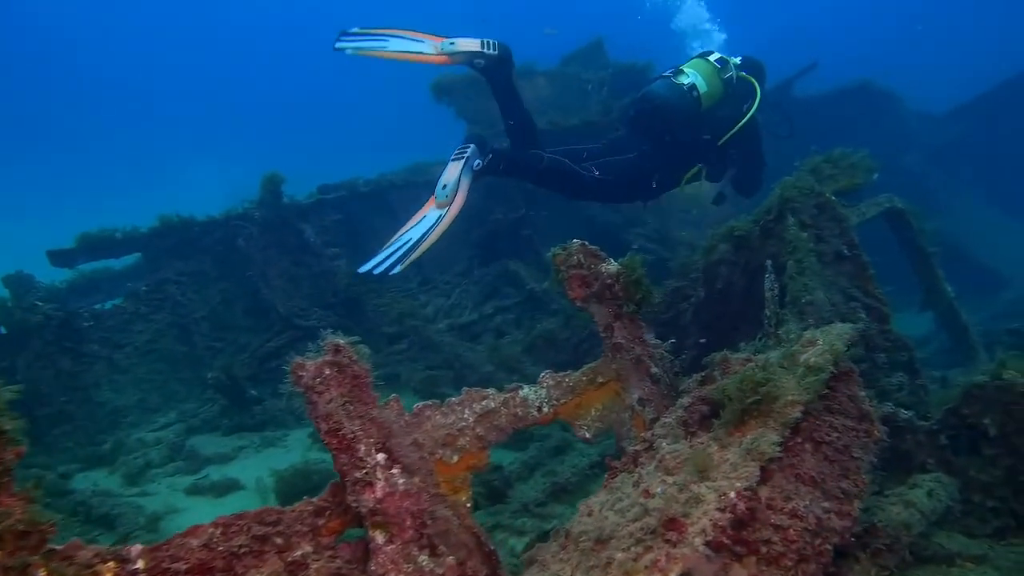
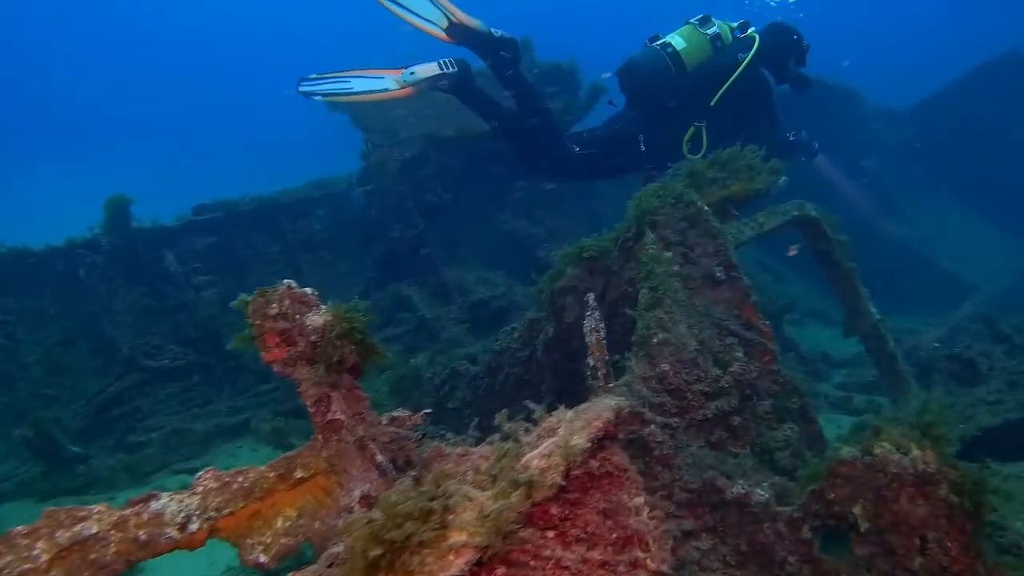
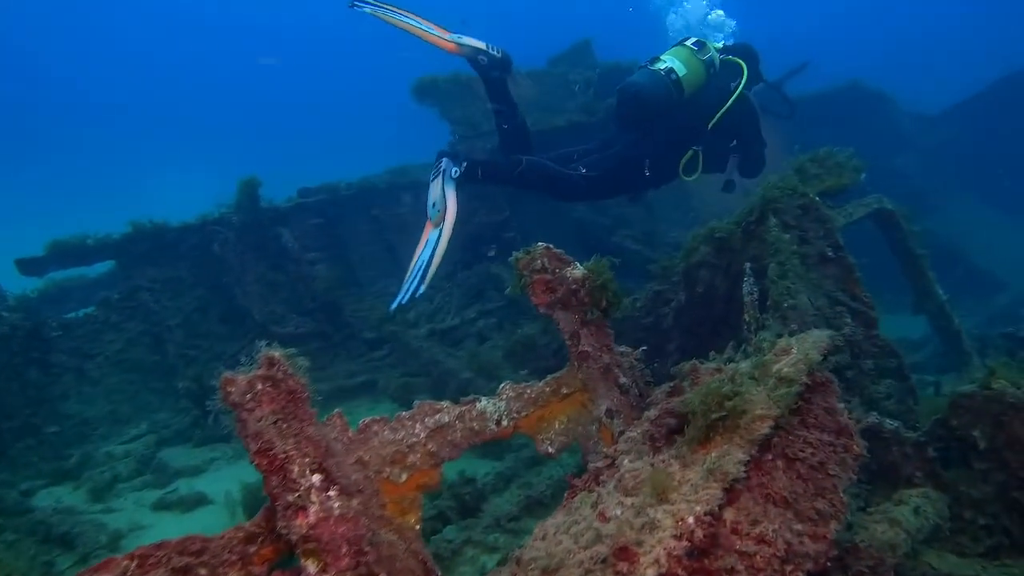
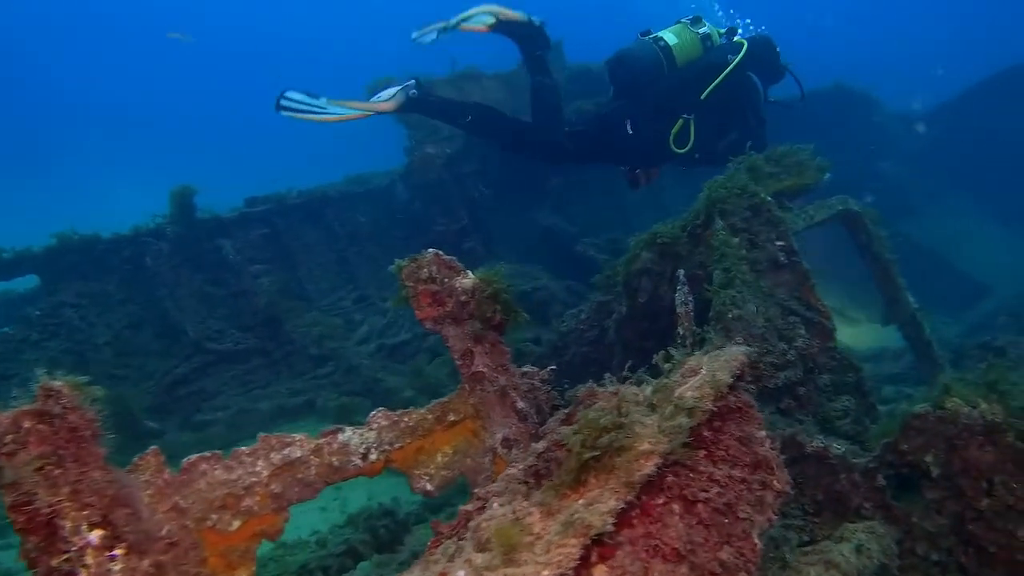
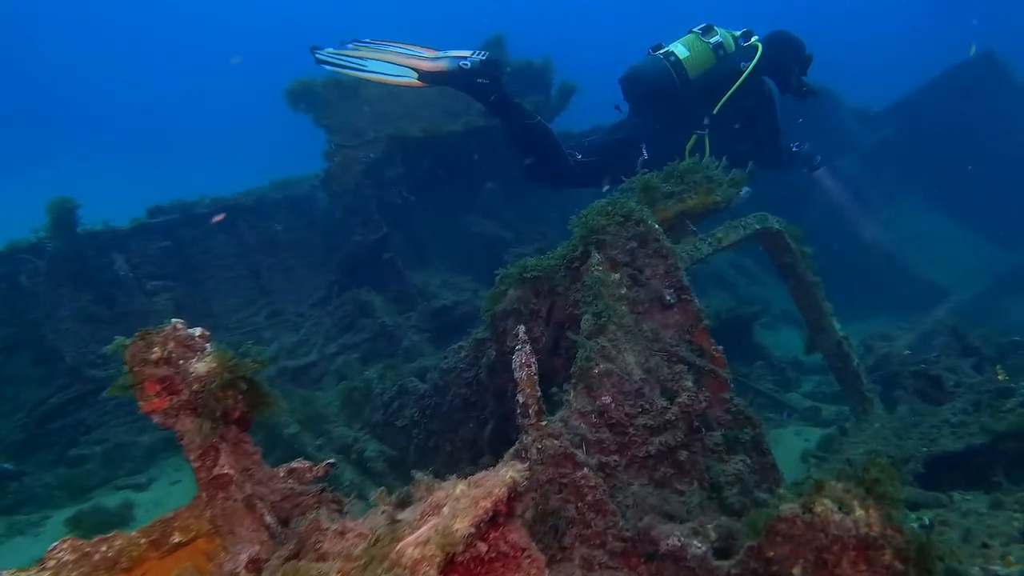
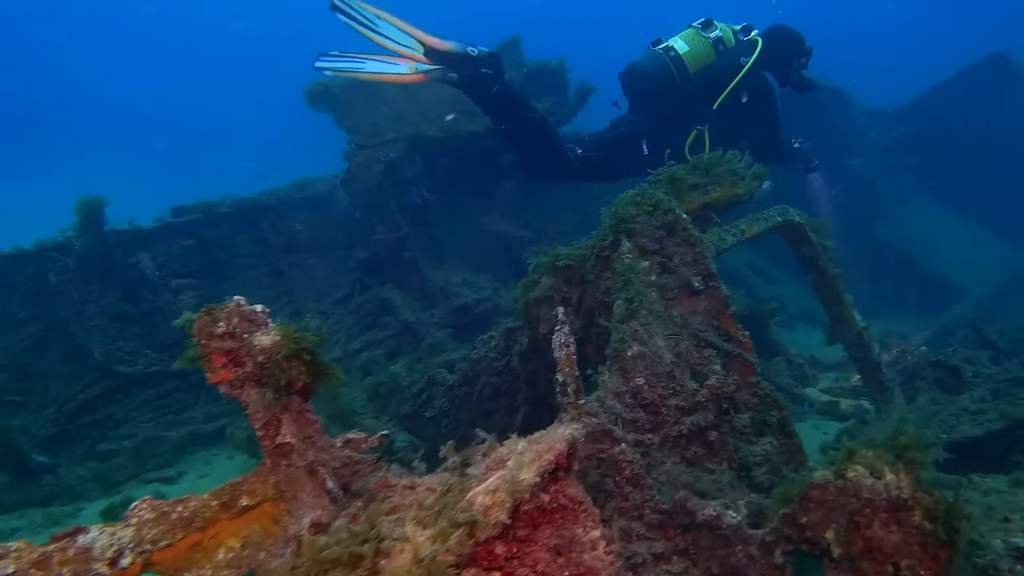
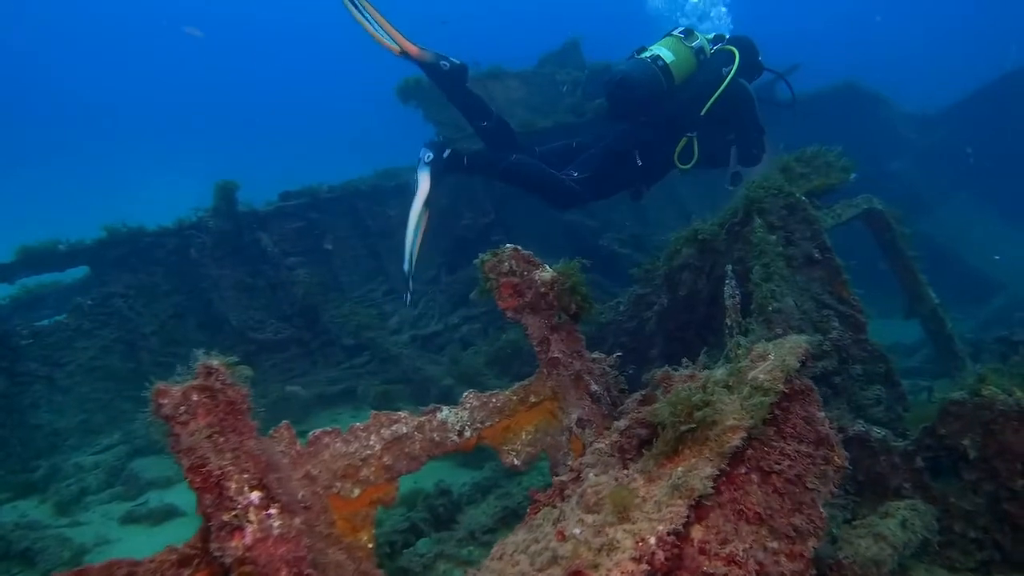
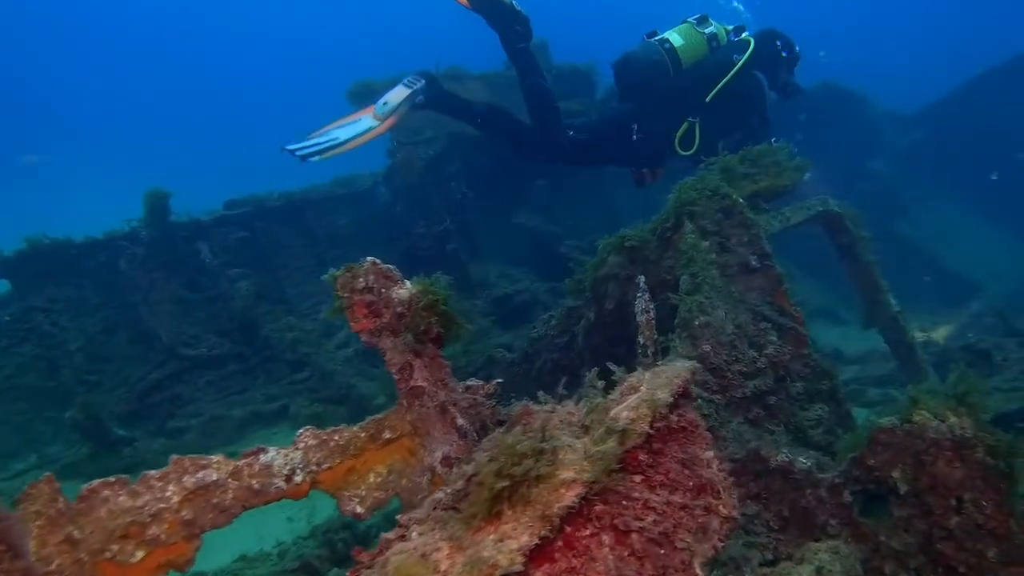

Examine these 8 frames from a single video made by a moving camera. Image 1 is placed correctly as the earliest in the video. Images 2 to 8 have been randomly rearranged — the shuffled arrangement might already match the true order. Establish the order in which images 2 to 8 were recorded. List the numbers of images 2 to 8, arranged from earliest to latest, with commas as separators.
3, 7, 4, 8, 2, 6, 5
